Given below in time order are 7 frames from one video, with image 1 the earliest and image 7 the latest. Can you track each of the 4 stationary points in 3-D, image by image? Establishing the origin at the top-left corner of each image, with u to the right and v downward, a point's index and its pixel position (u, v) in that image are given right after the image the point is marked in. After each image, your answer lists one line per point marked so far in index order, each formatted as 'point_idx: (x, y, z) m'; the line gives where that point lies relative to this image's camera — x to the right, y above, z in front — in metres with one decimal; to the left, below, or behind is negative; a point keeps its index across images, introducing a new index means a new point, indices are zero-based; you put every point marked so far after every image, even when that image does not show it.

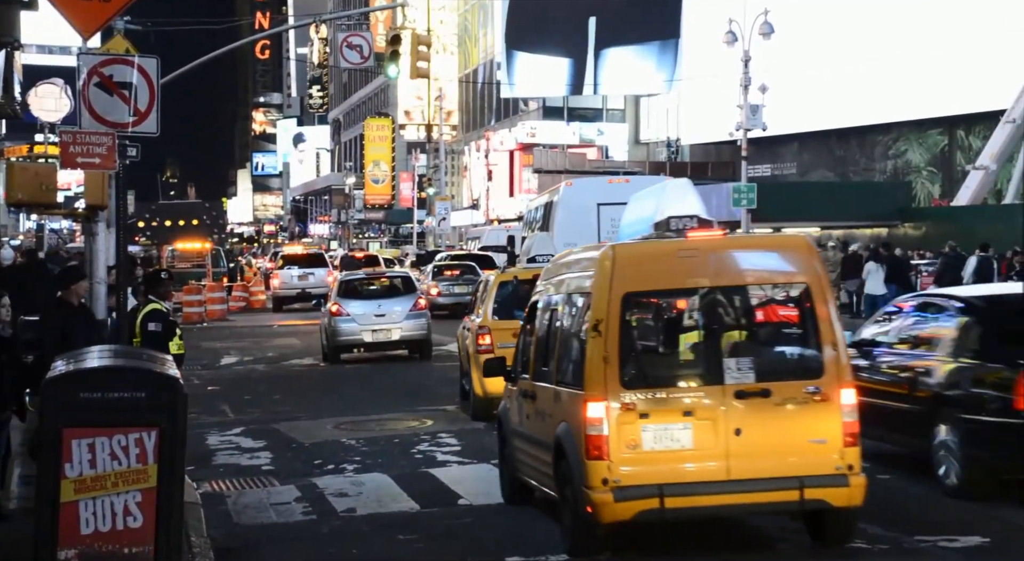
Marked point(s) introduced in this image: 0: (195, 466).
0: (-3.1, -1.8, +11.6) m
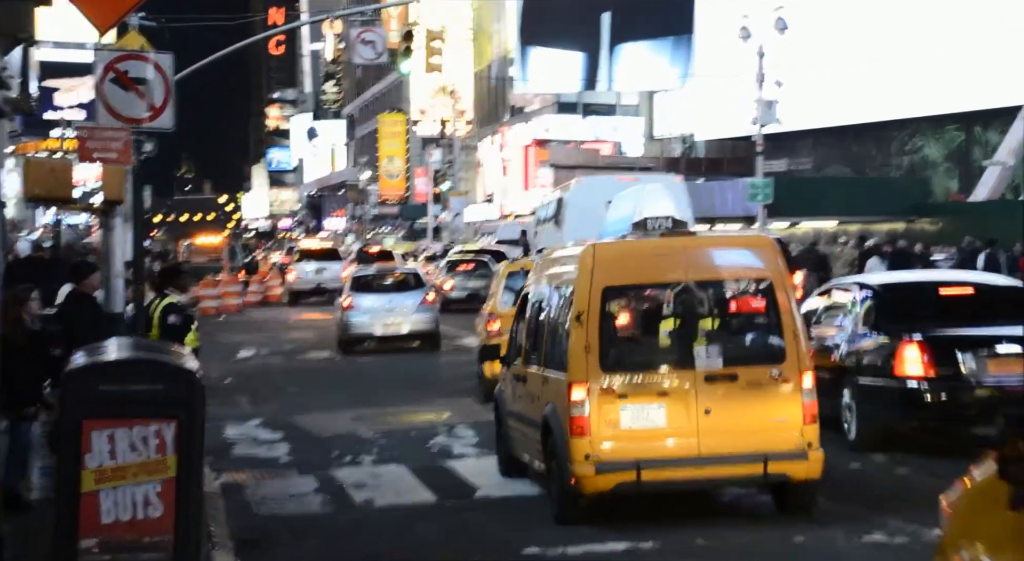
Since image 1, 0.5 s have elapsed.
0: (-2.9, -1.7, +11.8) m
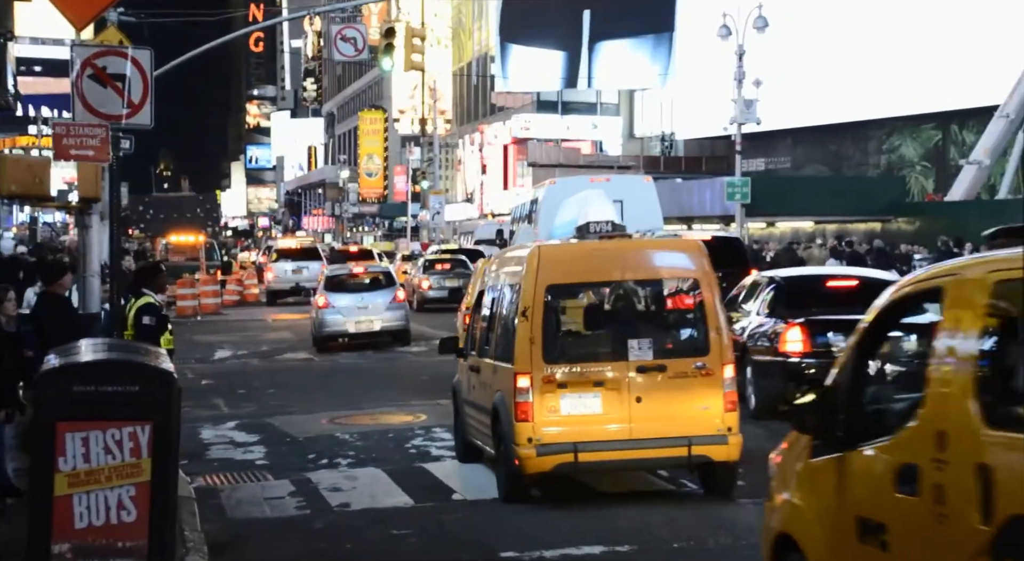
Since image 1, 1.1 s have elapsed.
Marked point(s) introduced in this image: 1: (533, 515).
0: (-3.1, -1.8, +11.6) m
1: (+0.2, -1.9, +9.6) m
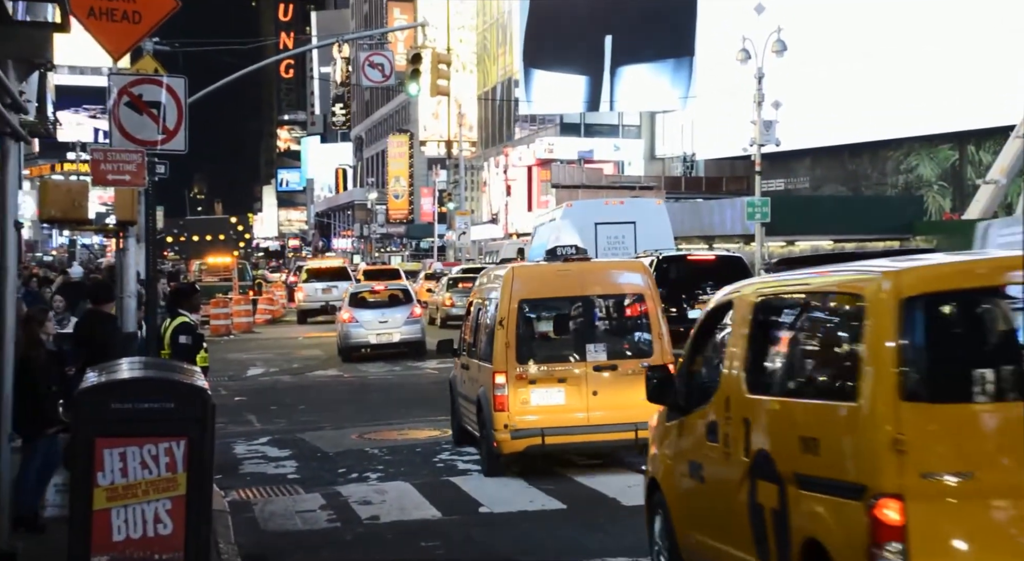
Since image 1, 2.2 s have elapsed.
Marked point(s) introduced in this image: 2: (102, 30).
0: (-2.9, -1.9, +11.9) m
1: (+0.4, -2.0, +9.8) m
2: (-3.5, +2.2, +10.3) m
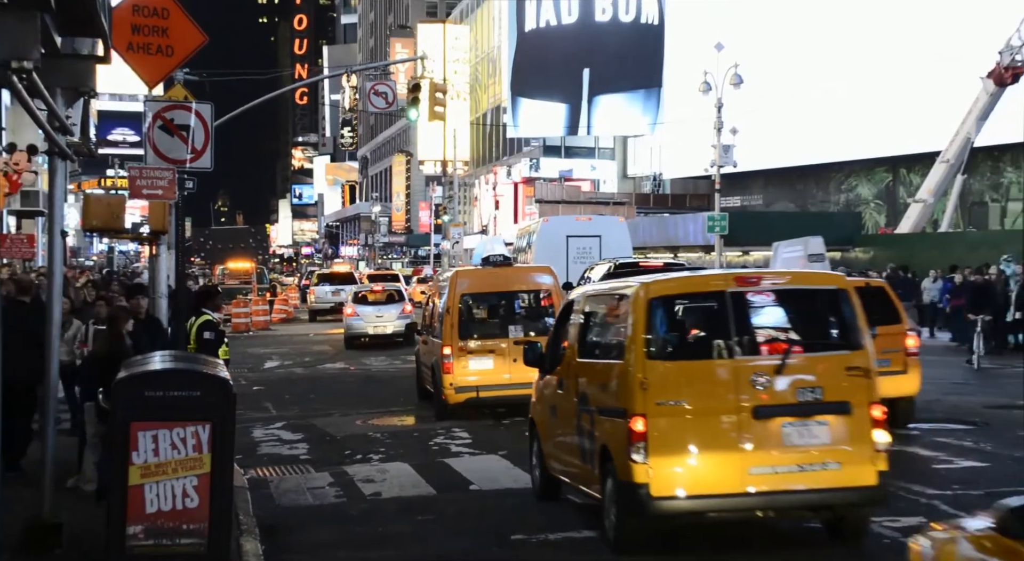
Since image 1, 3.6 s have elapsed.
0: (-3.0, -2.0, +13.2) m
1: (+0.2, -2.1, +11.2) m
2: (-3.6, +2.1, +11.7) m
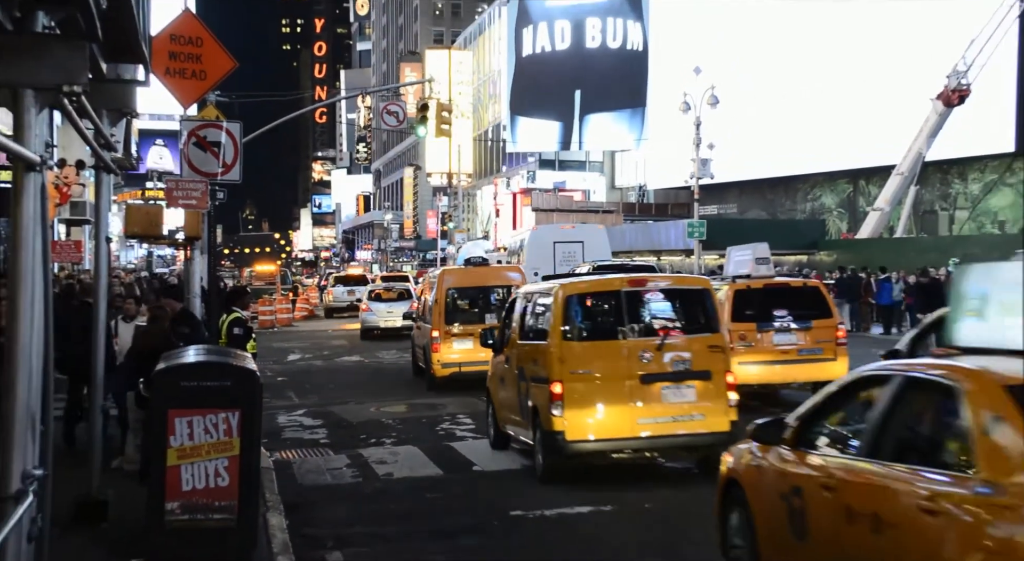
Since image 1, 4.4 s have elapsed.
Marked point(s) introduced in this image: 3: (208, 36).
0: (-3.0, -2.0, +14.5) m
1: (+0.2, -2.1, +12.4) m
2: (-3.7, +2.1, +12.9) m
3: (-3.3, +2.7, +13.1) m
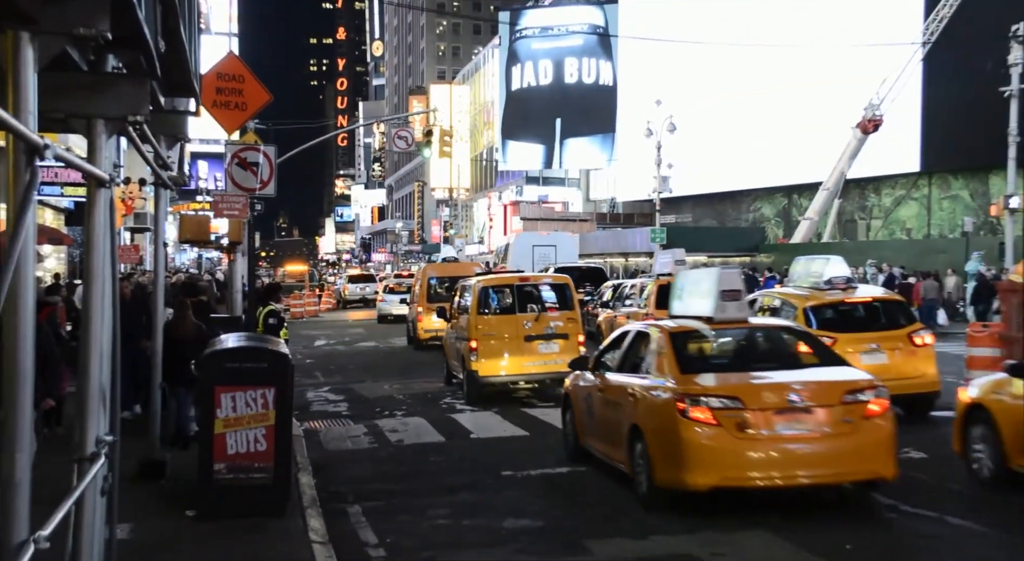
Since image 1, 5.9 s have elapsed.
0: (-3.1, -1.9, +17.0) m
1: (+0.1, -2.1, +14.9) m
2: (-3.8, +2.2, +15.4) m
3: (-3.5, +2.7, +15.6) m
